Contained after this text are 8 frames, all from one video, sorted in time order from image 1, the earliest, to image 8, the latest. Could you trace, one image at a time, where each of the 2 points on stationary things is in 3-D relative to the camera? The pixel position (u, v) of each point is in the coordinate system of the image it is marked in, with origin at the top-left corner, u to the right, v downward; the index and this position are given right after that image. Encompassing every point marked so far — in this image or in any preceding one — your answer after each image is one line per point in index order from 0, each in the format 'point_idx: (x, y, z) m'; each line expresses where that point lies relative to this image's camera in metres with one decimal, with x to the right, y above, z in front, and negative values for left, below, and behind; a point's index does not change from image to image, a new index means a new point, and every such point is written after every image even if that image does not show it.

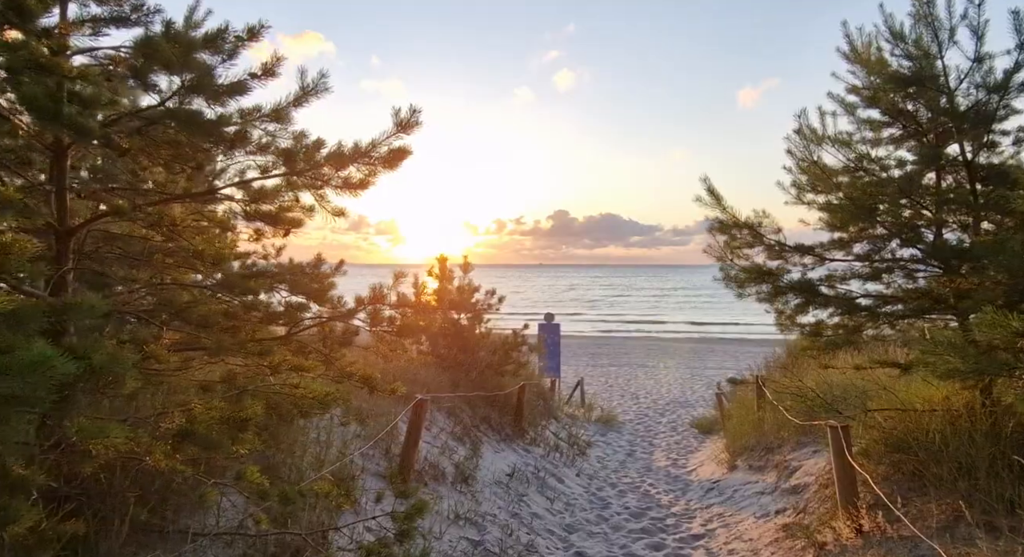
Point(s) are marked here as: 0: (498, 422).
0: (-0.2, -2.2, +9.8) m
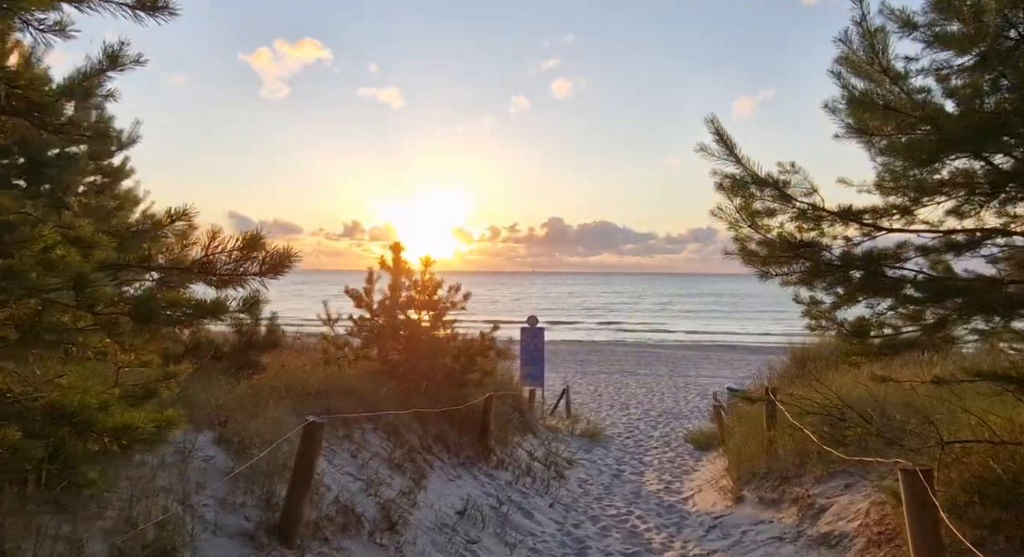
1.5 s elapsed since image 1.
0: (-0.7, -2.1, +8.1) m
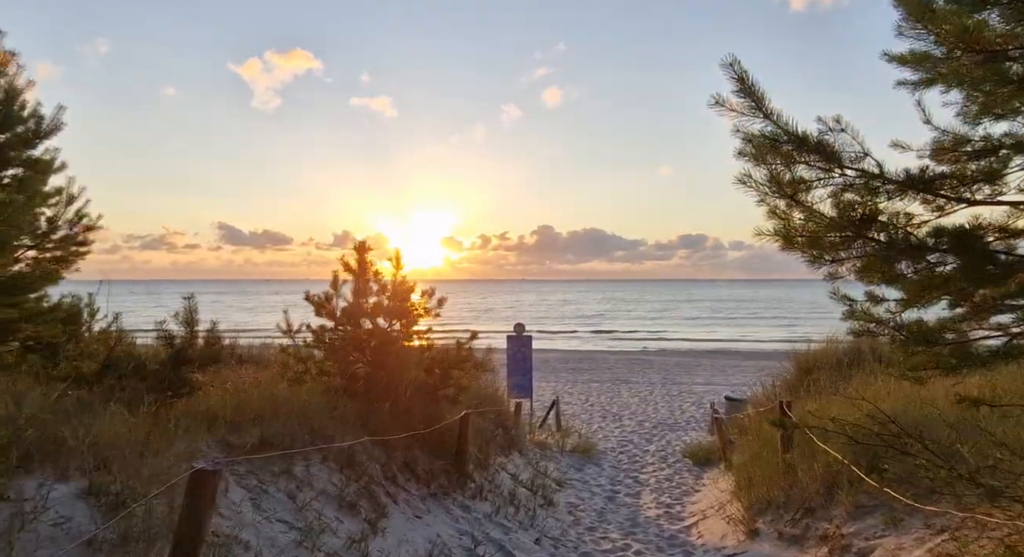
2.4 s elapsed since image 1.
0: (-0.9, -2.2, +7.1) m
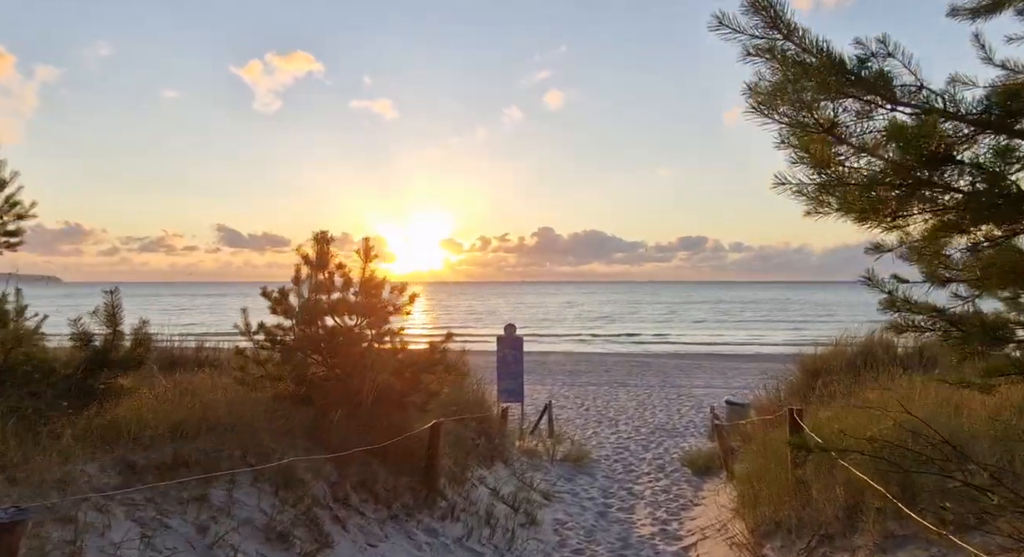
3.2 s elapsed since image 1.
0: (-1.2, -2.1, +6.2) m
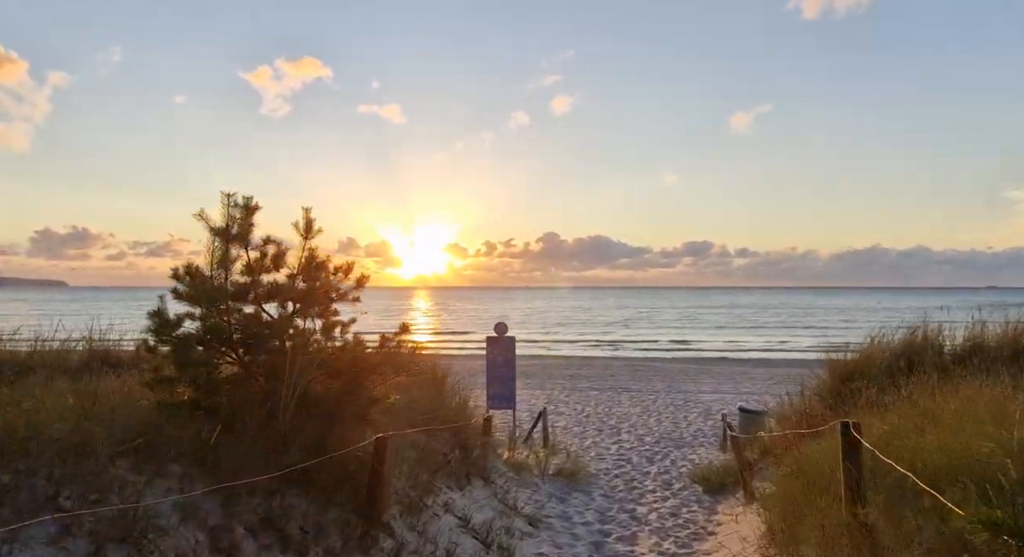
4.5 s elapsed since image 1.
0: (-1.5, -1.8, +4.7) m
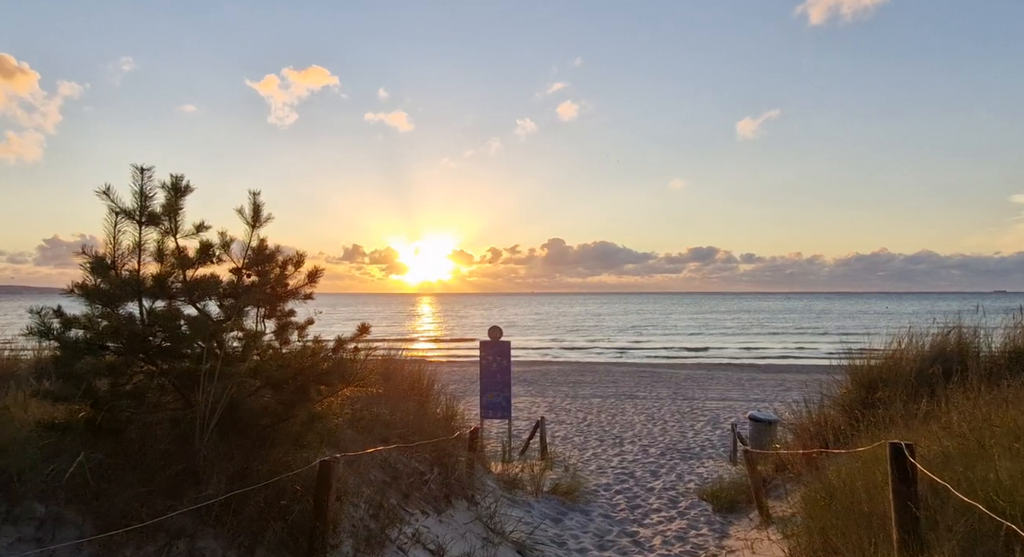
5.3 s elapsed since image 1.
0: (-1.7, -1.8, +3.8) m
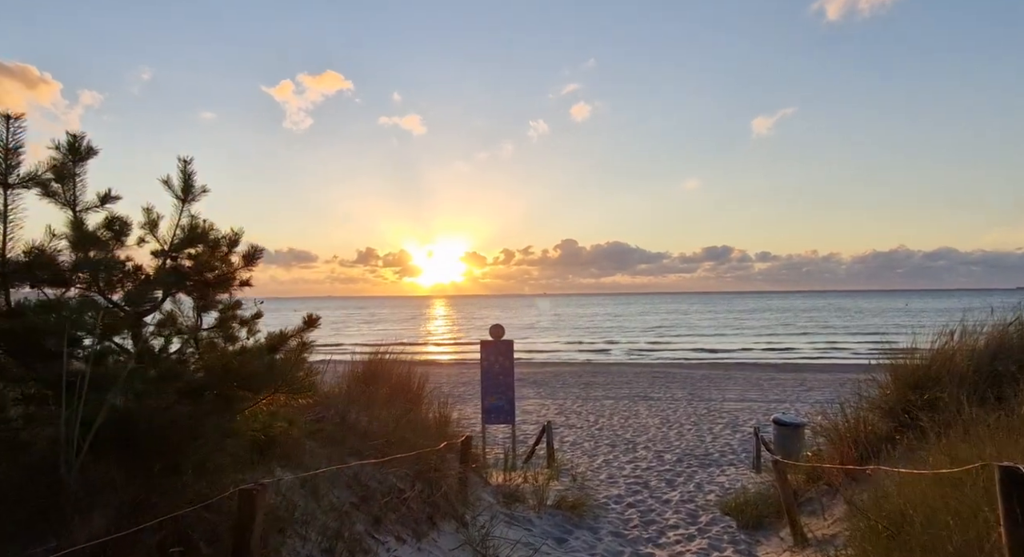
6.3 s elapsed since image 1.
0: (-1.9, -1.6, +2.8) m
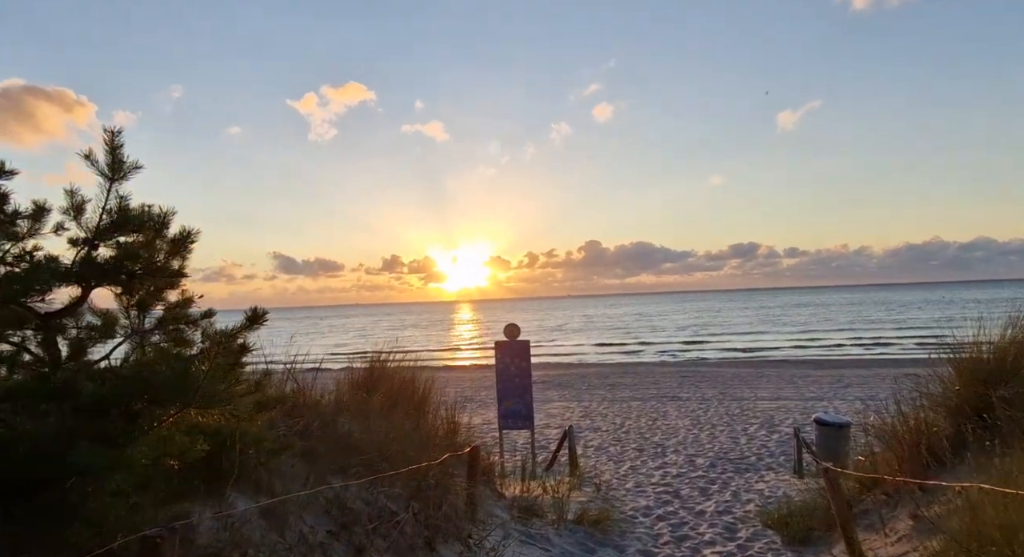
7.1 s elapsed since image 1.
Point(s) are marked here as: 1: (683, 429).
0: (-2.0, -1.6, +2.0) m
1: (+4.6, -4.0, +16.6) m
